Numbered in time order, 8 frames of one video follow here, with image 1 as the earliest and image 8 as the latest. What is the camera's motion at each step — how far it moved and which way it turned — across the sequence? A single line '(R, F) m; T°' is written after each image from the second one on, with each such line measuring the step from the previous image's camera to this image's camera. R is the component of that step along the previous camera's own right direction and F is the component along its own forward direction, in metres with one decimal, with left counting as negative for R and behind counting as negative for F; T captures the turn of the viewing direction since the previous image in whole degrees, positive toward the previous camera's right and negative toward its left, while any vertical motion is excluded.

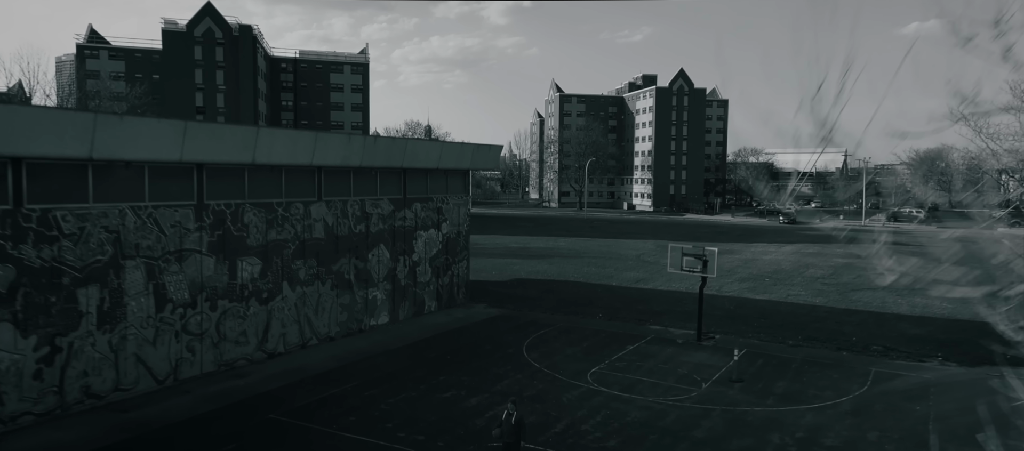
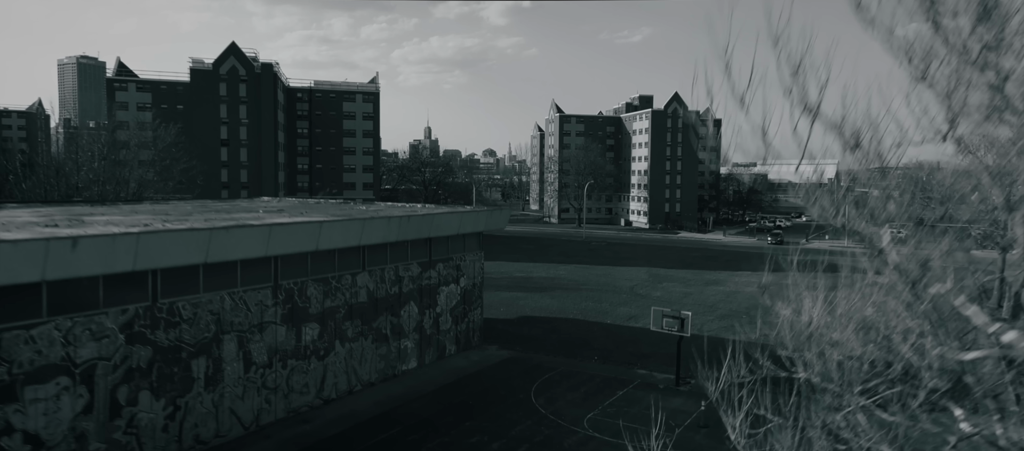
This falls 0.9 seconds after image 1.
(-0.2, -2.3) m; 0°
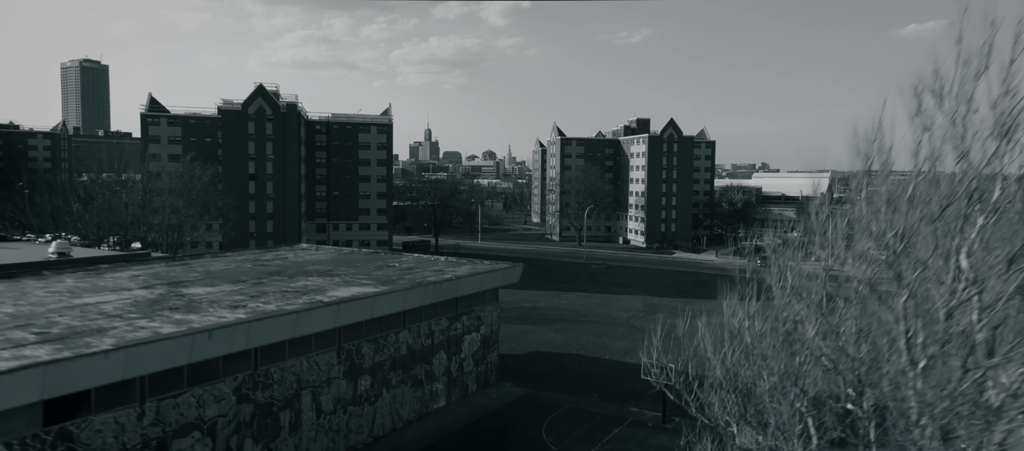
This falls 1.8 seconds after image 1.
(-0.4, -2.8) m; 0°
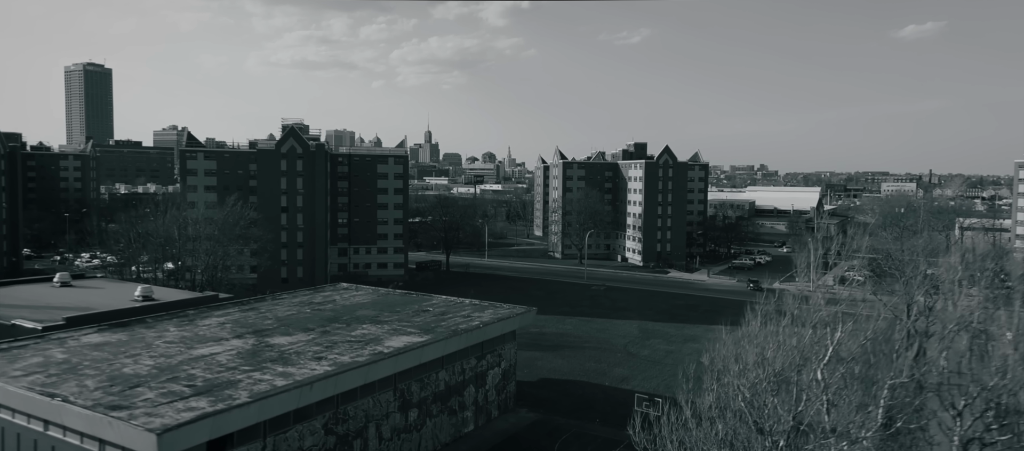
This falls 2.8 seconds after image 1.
(-0.6, -3.8) m; 0°
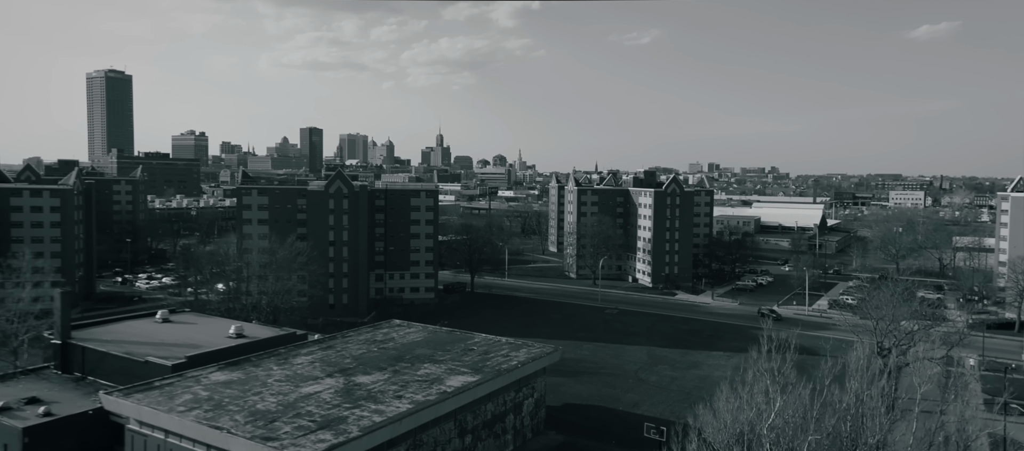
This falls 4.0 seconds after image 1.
(-0.9, -4.9) m; -1°
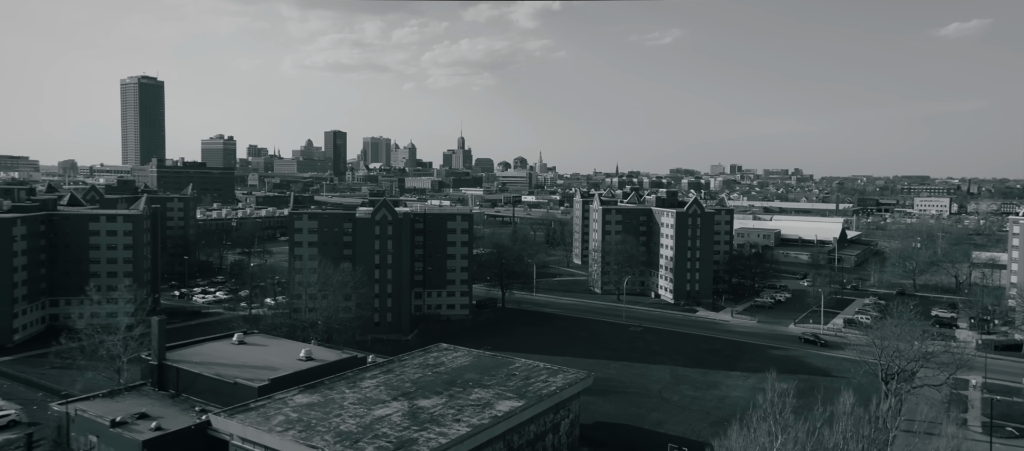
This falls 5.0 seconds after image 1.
(-0.9, -3.6) m; -2°
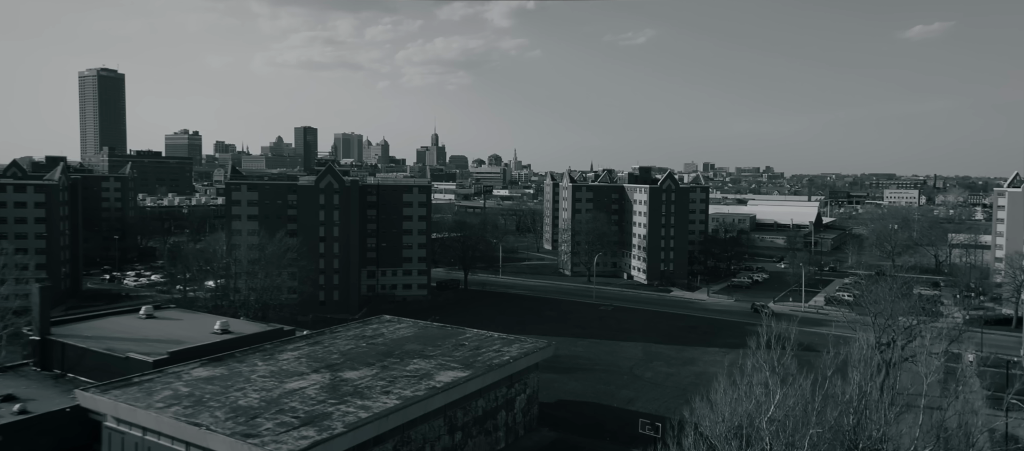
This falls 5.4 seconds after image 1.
(+1.1, +4.2) m; +2°
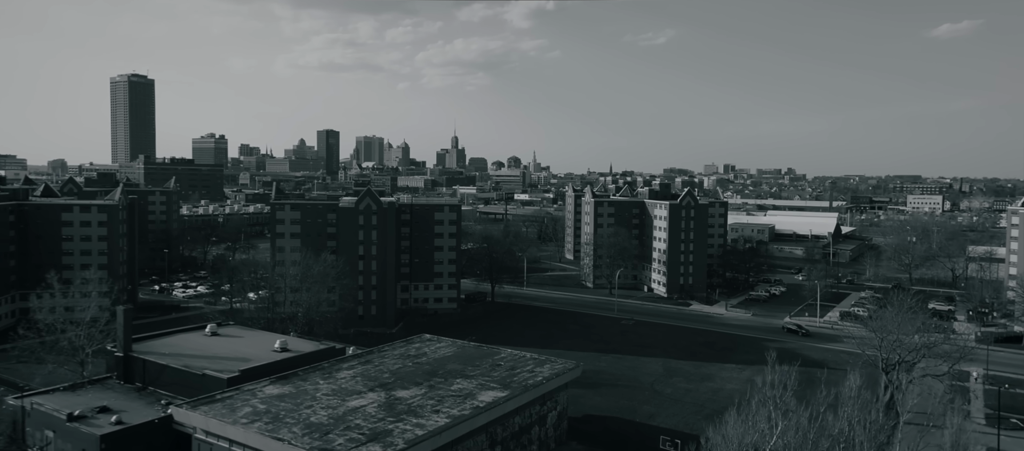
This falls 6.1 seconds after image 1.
(-0.6, -2.8) m; -2°
